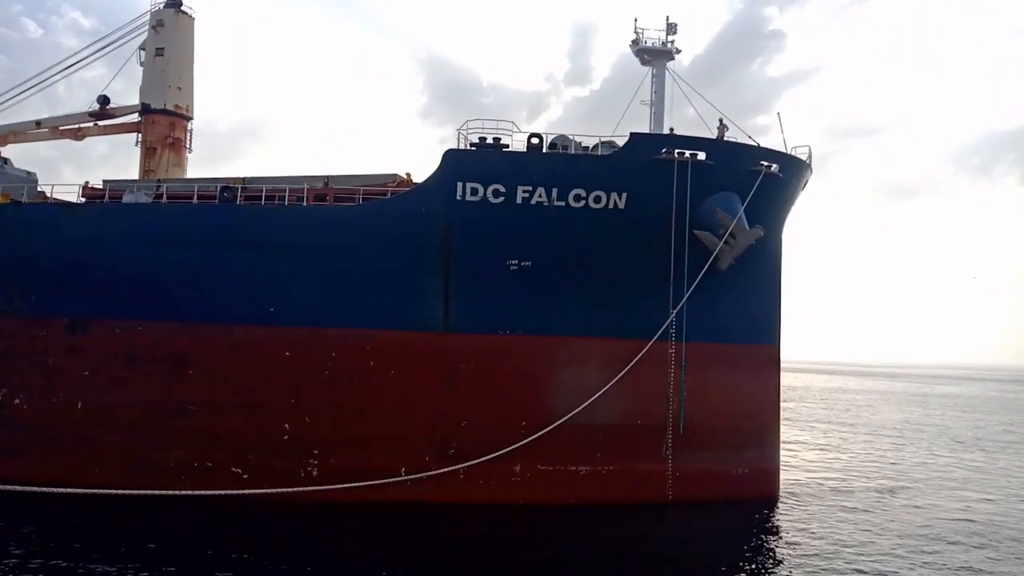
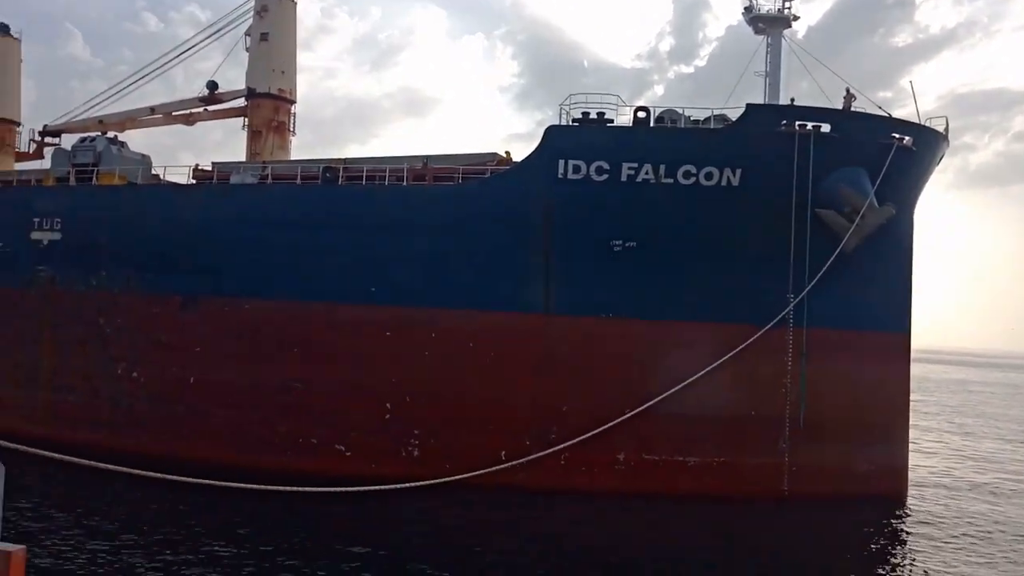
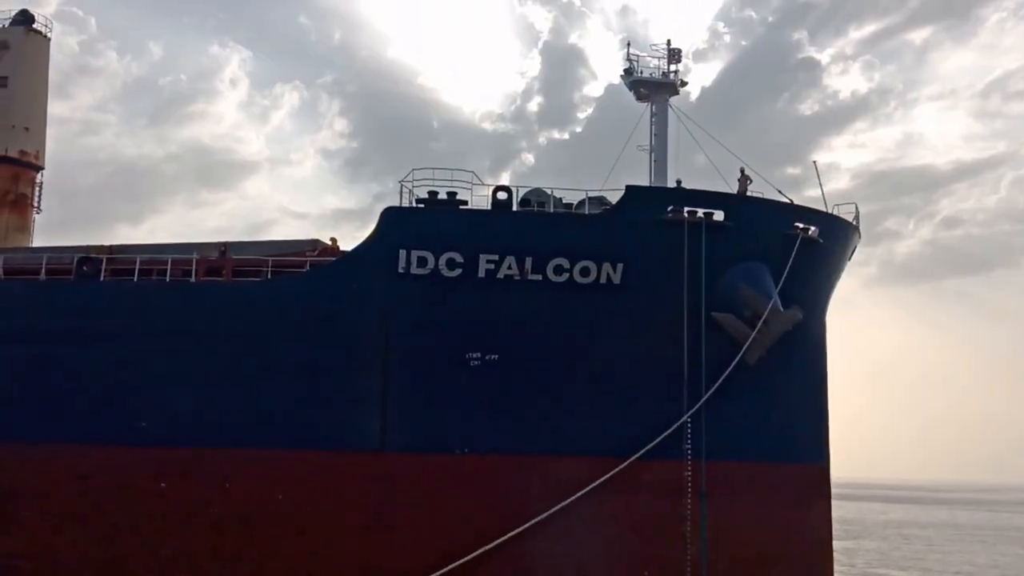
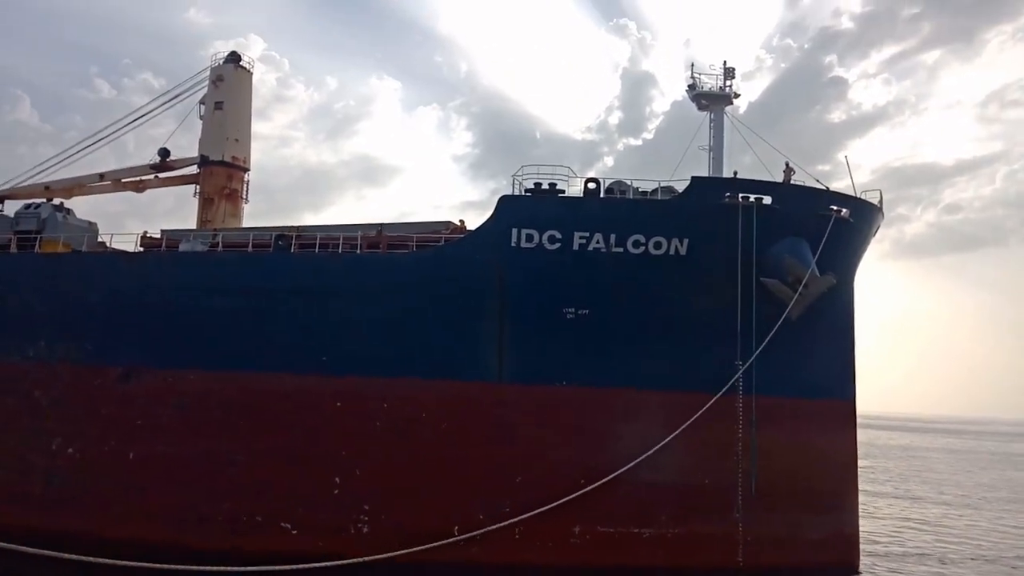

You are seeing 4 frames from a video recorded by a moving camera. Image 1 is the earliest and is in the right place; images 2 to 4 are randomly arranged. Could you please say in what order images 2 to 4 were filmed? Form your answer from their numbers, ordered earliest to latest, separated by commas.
3, 4, 2
